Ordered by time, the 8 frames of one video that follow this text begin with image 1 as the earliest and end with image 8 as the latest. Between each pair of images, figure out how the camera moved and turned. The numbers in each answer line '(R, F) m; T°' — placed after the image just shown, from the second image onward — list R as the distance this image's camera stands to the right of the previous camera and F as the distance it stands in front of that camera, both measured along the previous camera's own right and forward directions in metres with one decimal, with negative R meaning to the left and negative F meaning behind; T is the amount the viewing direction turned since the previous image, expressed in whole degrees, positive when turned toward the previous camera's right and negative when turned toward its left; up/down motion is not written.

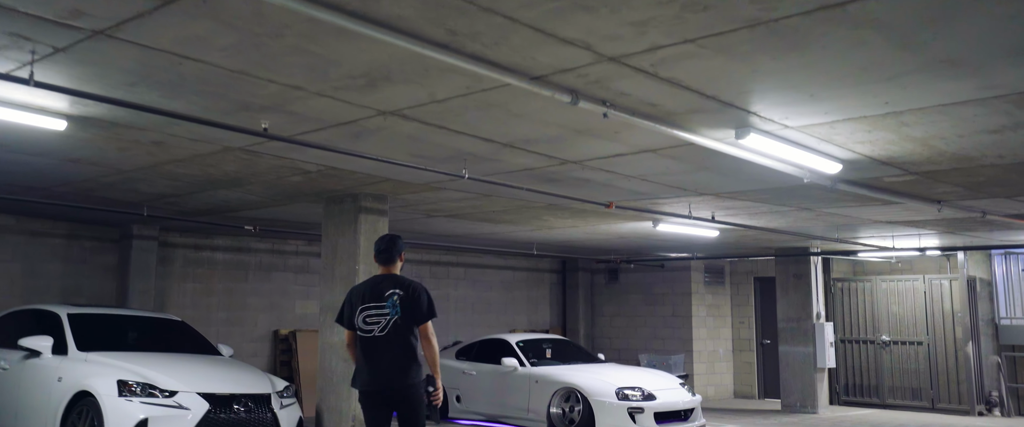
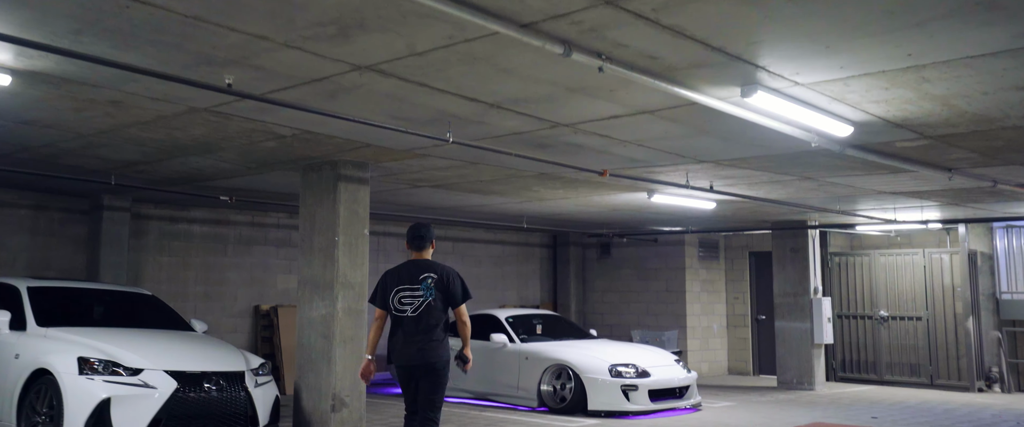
(0.0, +0.5) m; +1°
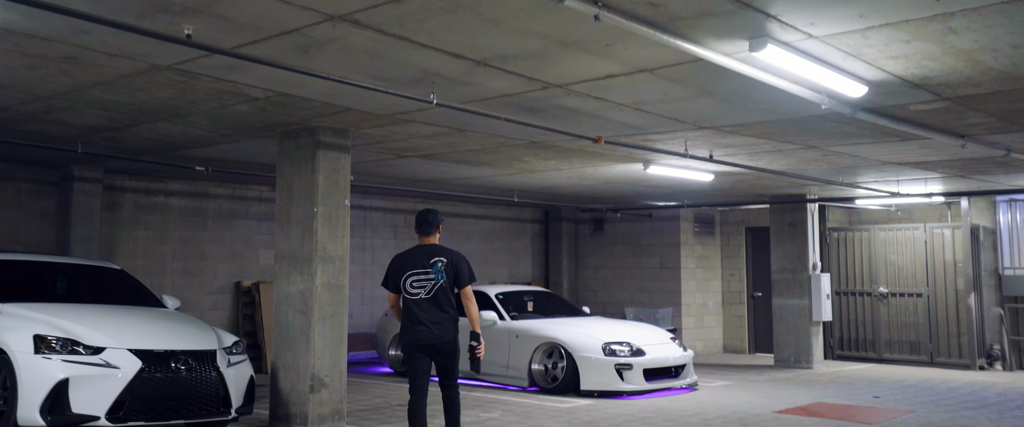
(0.0, +0.5) m; 0°
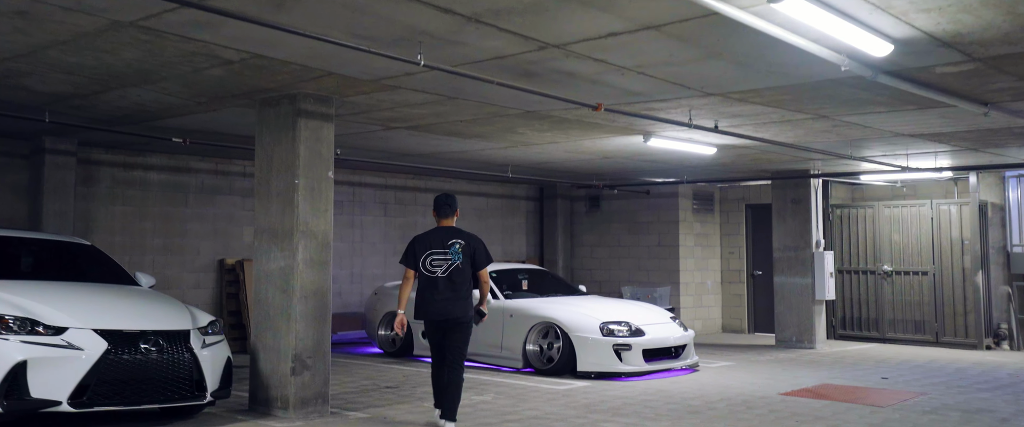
(0.0, +0.5) m; 0°
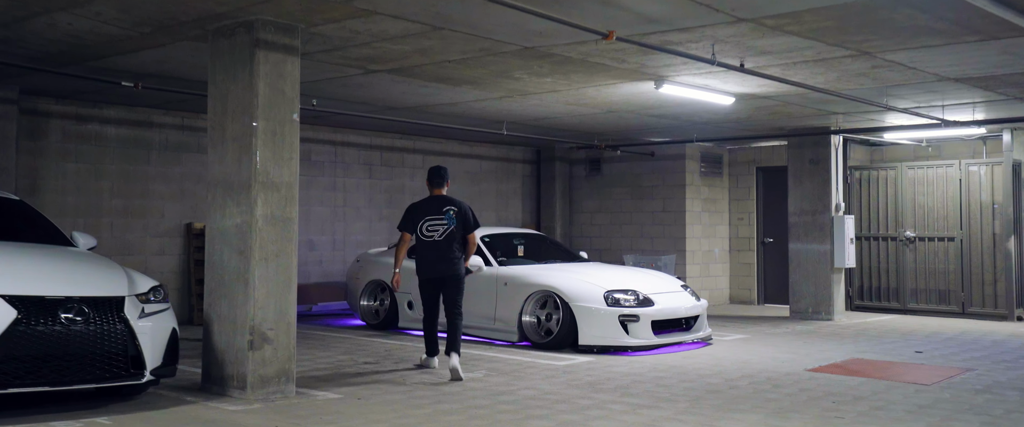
(0.0, +1.1) m; 0°
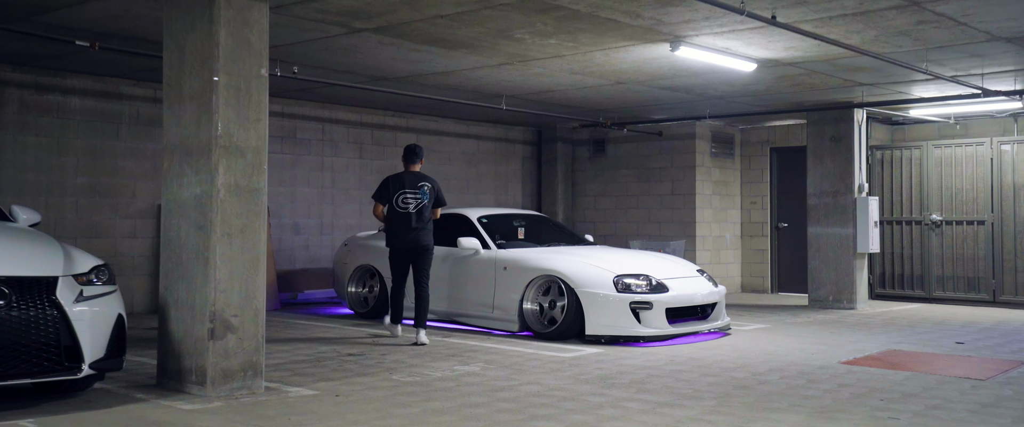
(0.0, +0.9) m; 0°
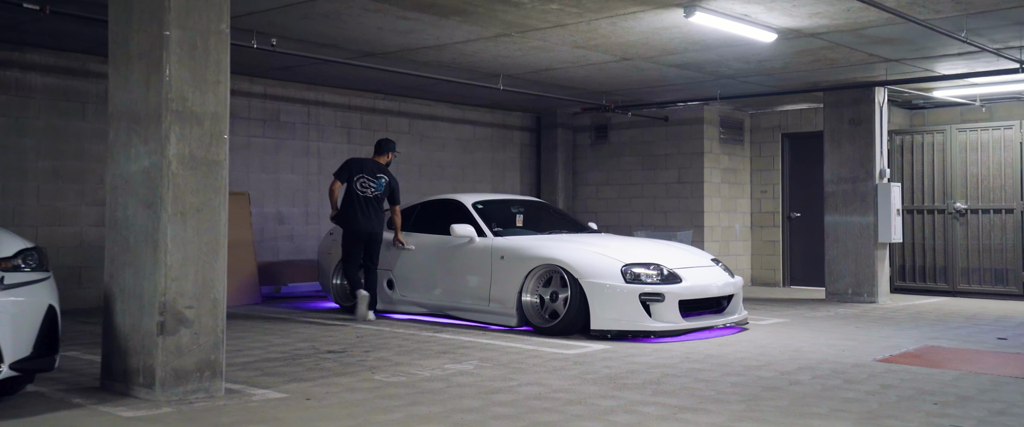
(0.0, +0.8) m; 0°
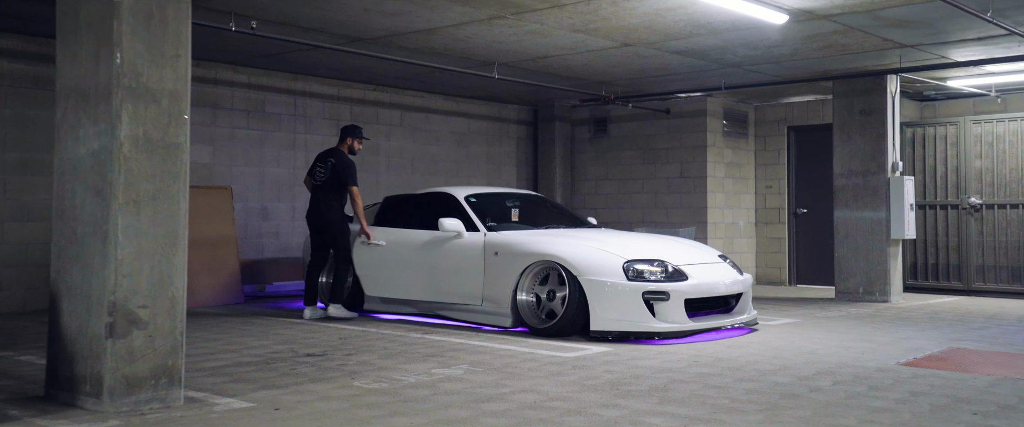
(0.0, +0.5) m; 0°
